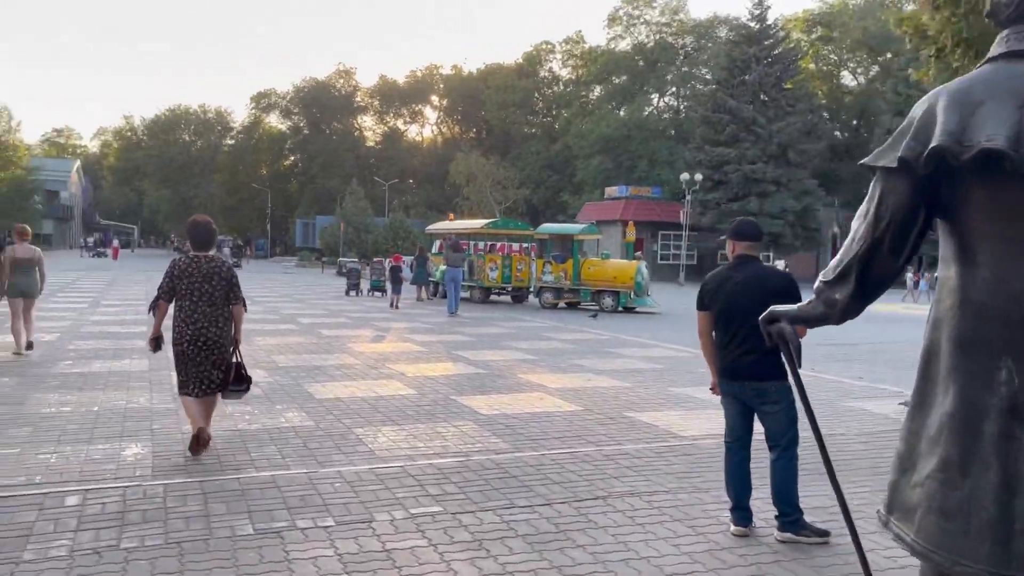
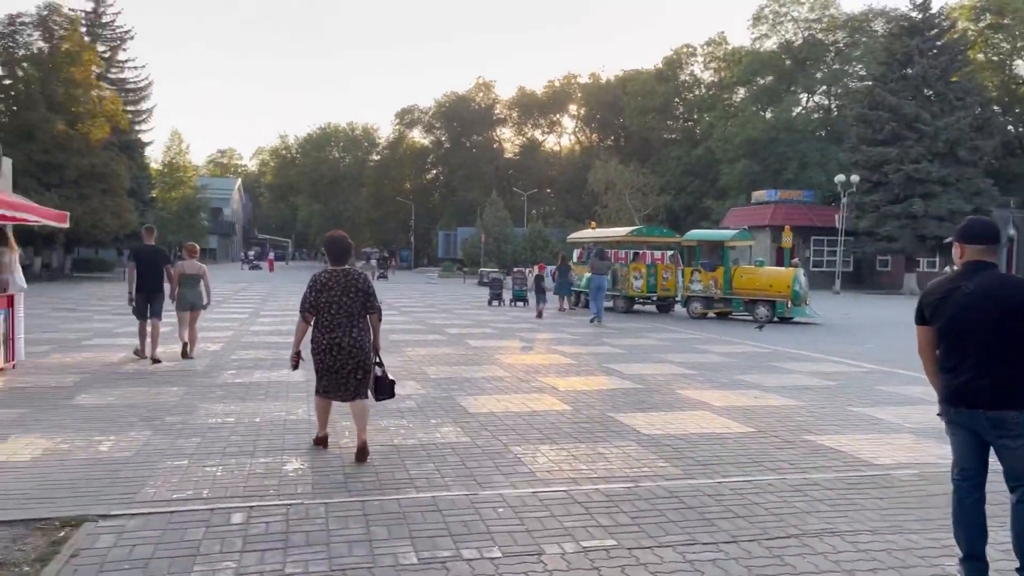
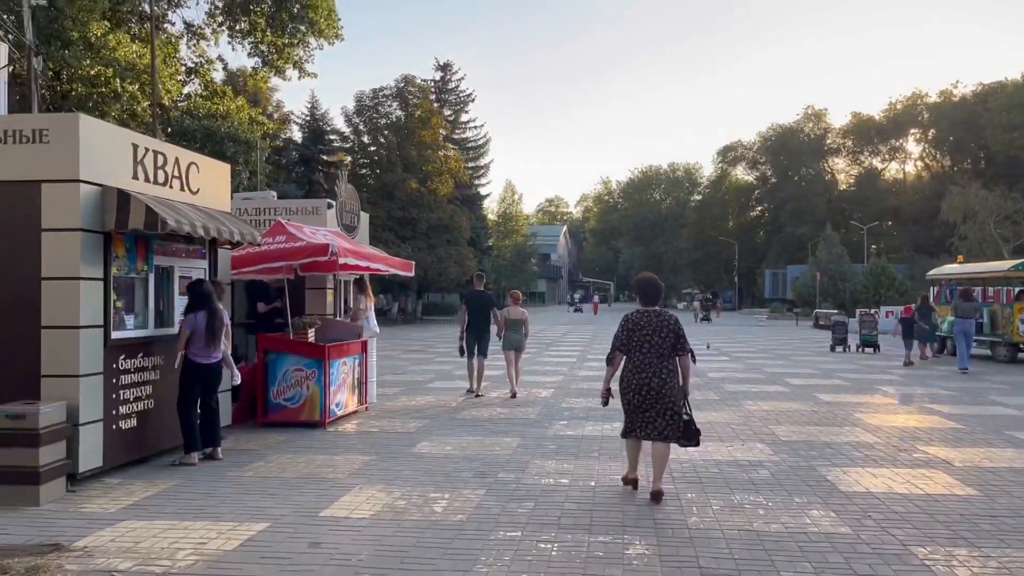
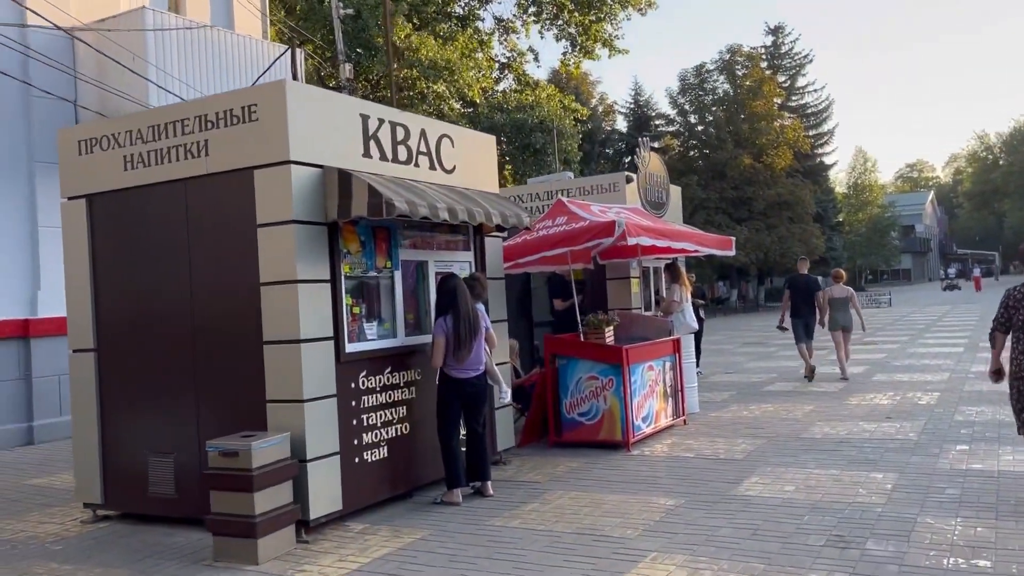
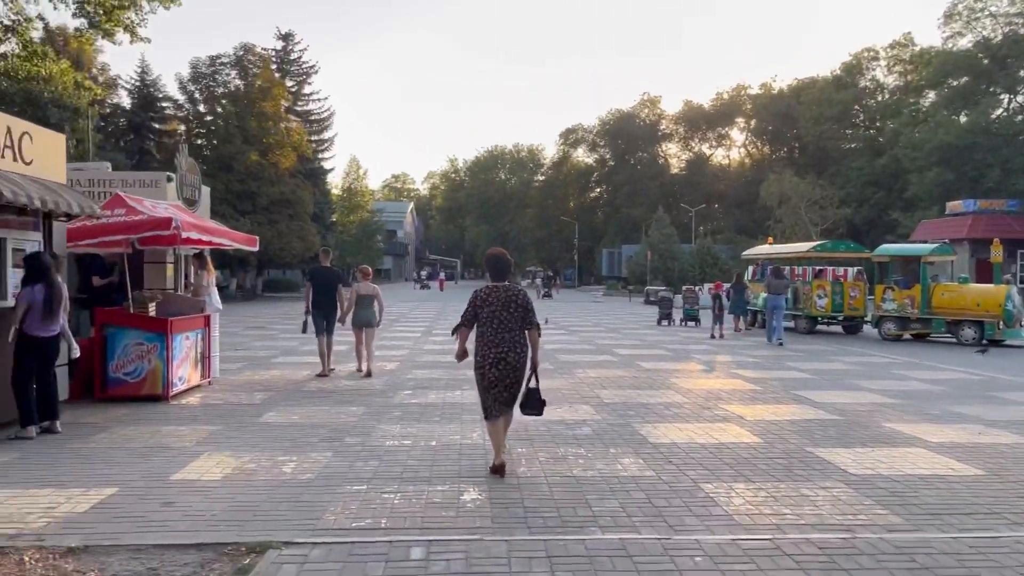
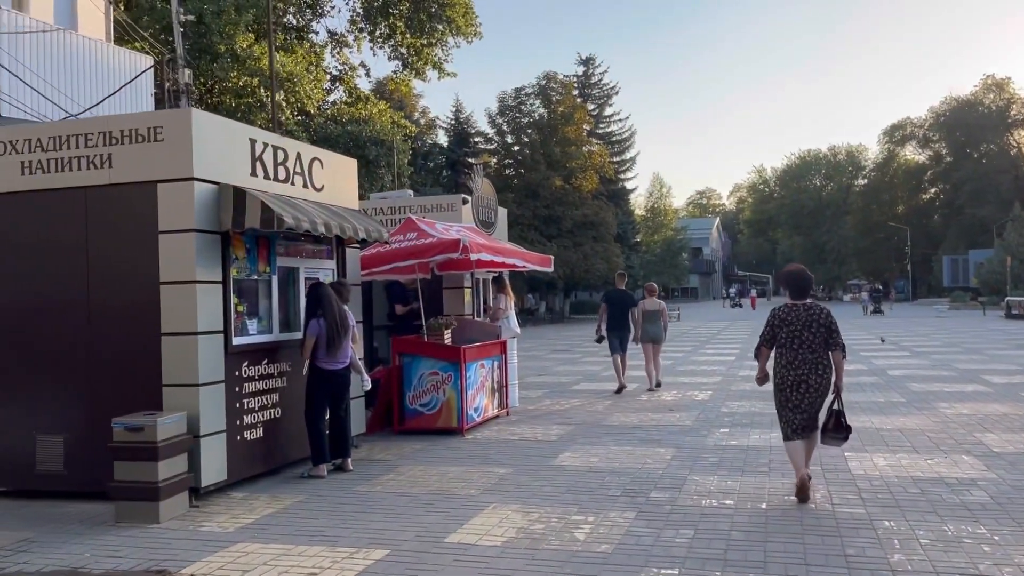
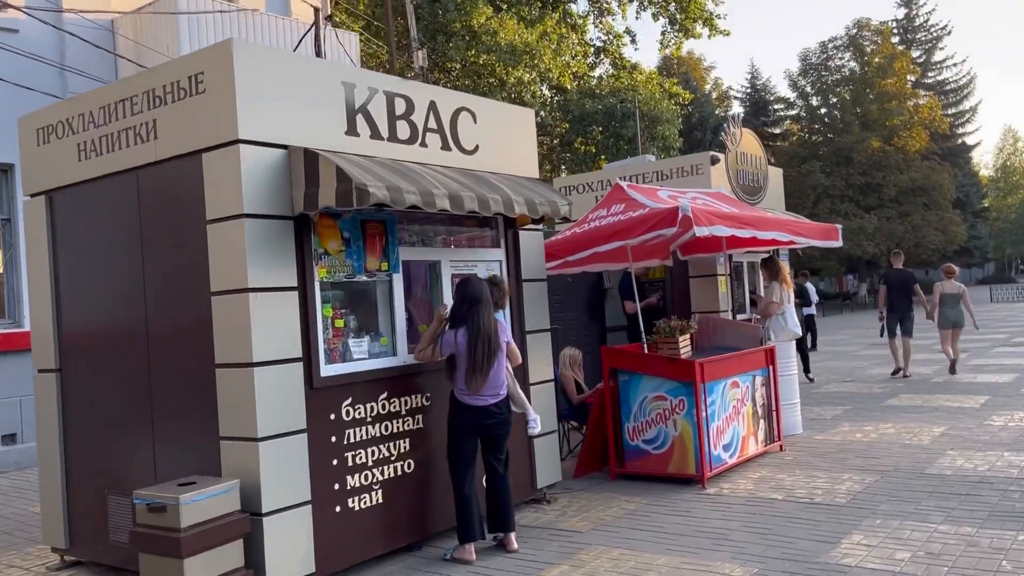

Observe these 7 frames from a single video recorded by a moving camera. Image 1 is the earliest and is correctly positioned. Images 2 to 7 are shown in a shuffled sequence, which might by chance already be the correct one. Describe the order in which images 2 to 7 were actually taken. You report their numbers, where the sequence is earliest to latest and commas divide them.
2, 5, 3, 6, 4, 7
